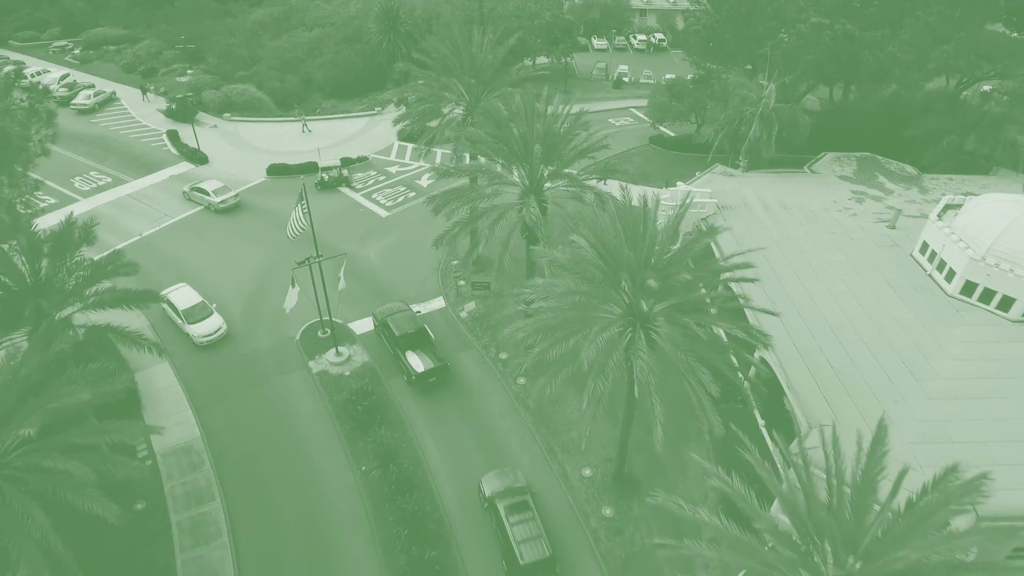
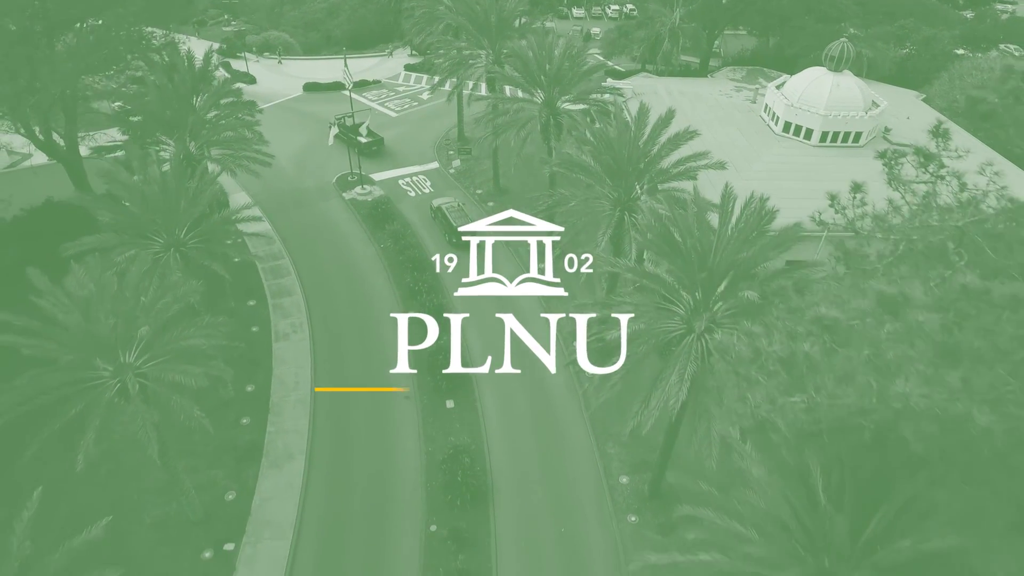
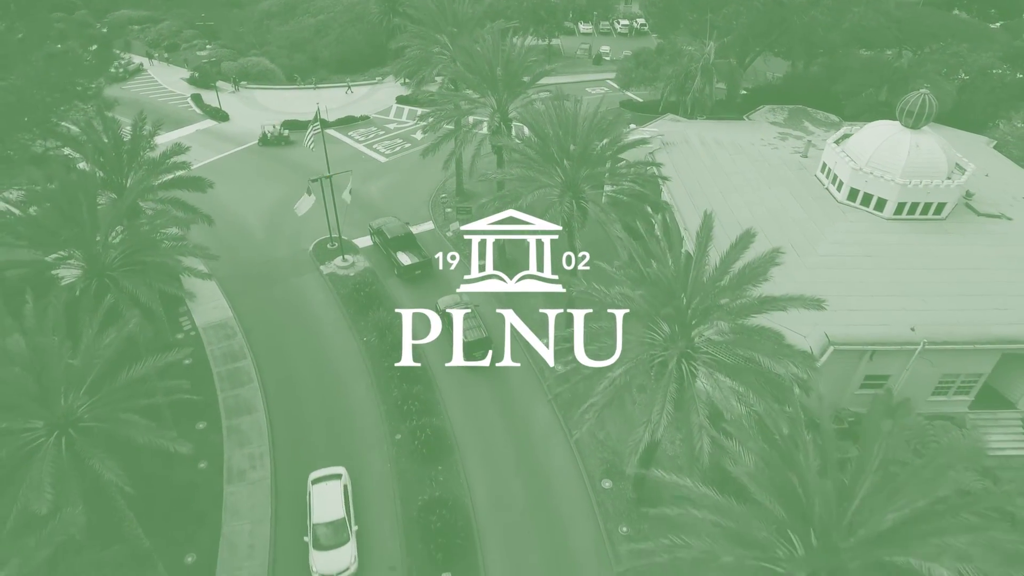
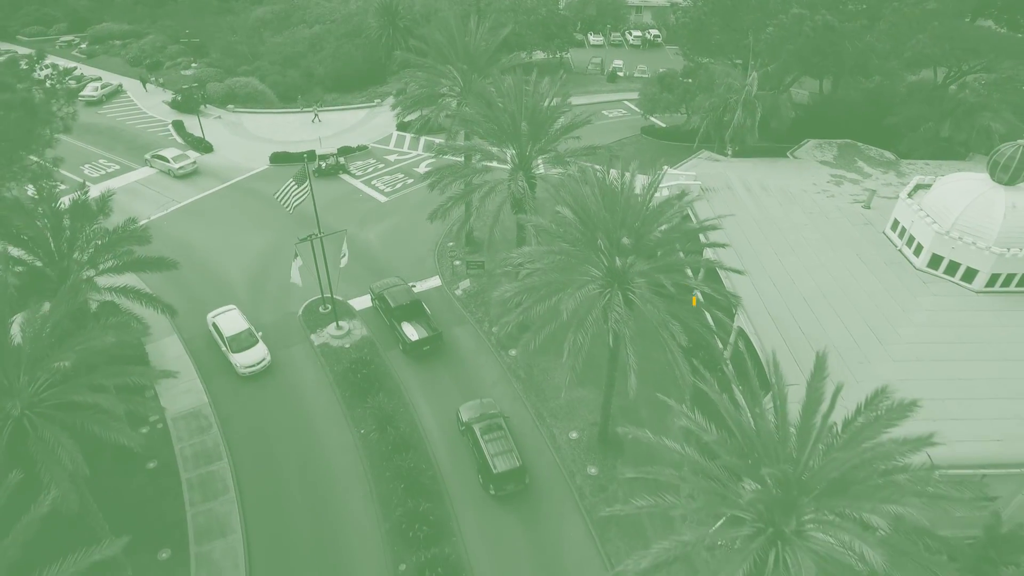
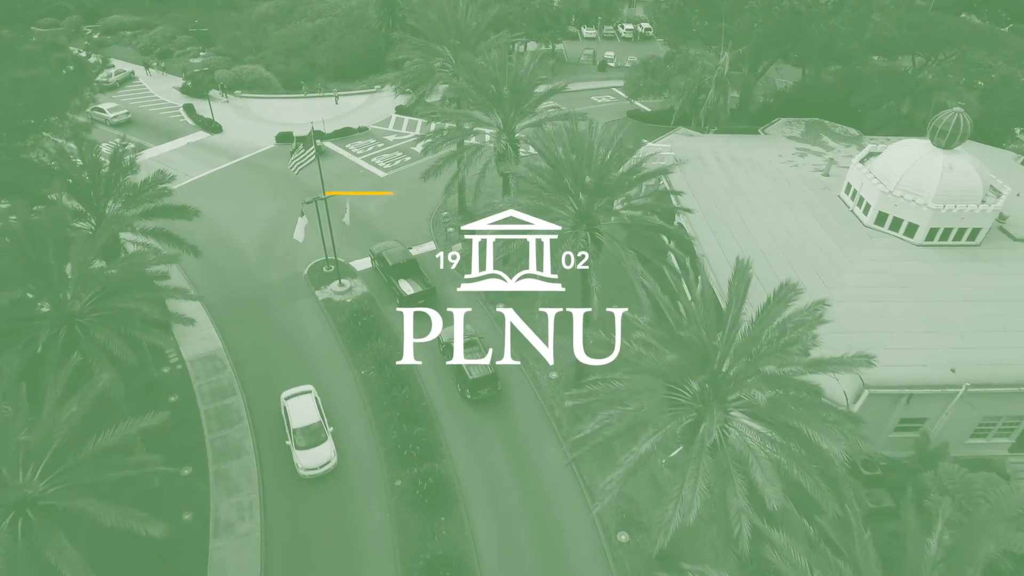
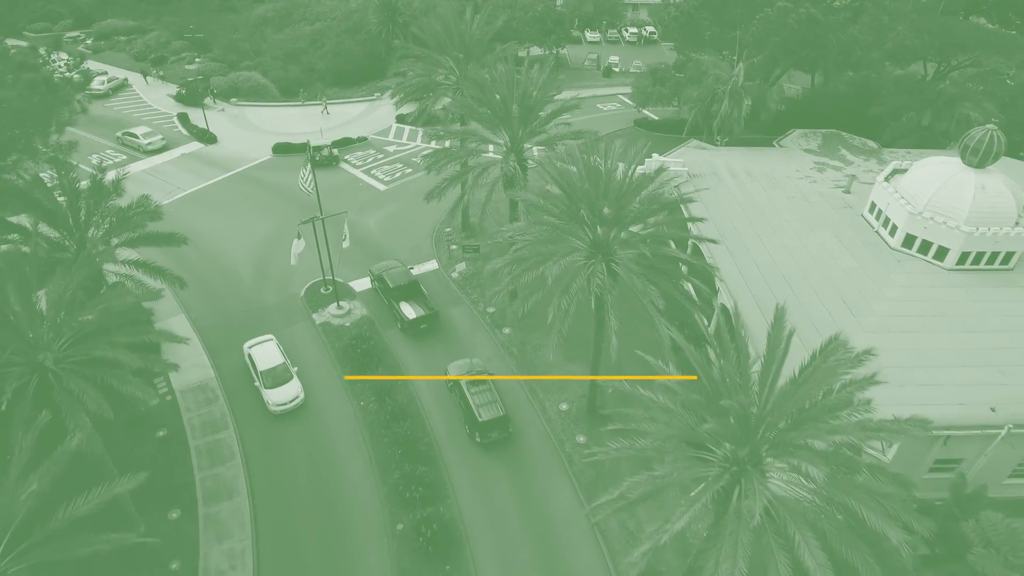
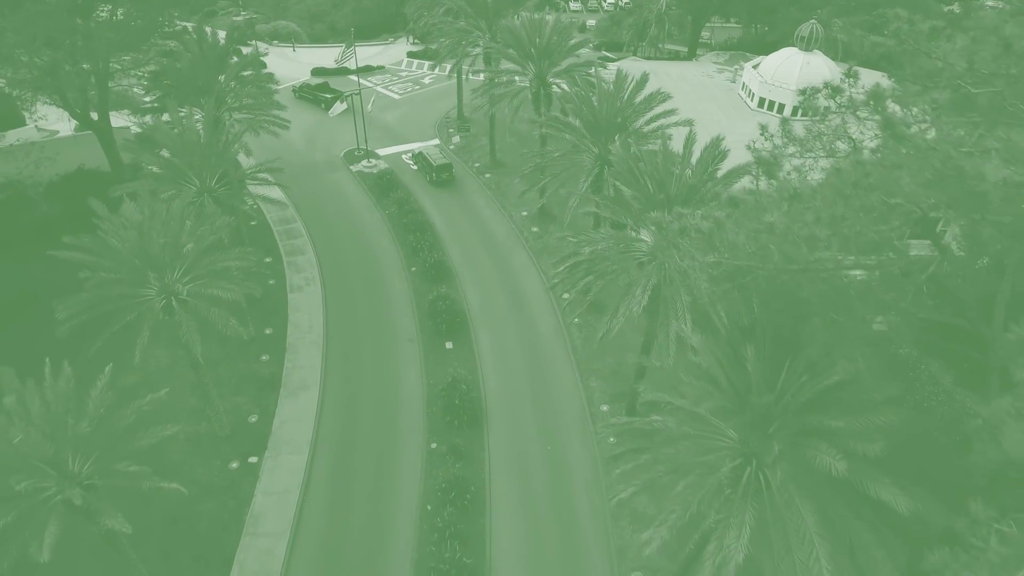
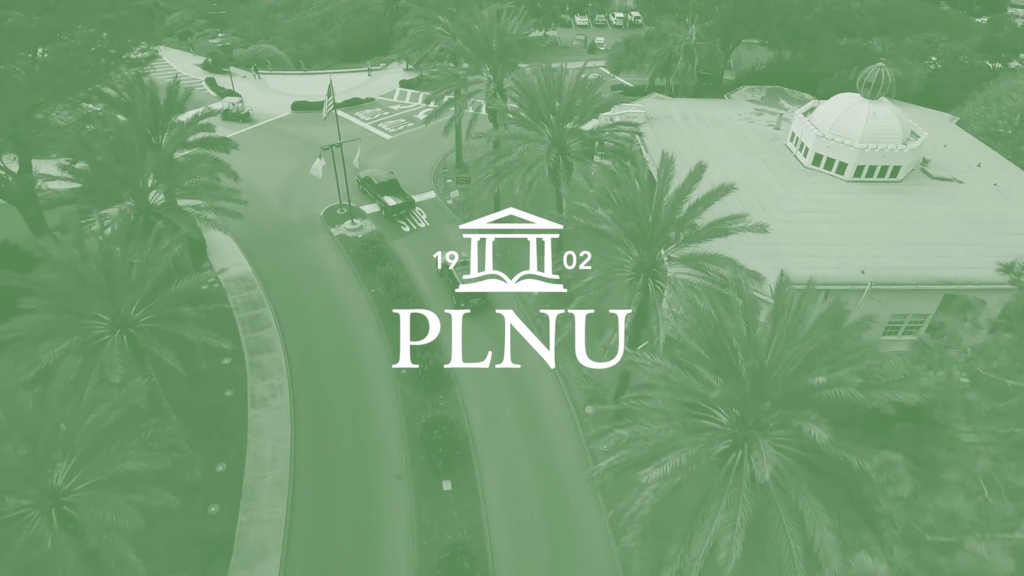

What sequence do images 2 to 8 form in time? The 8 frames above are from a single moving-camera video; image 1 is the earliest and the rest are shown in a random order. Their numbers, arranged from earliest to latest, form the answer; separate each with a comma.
4, 6, 5, 3, 8, 2, 7
